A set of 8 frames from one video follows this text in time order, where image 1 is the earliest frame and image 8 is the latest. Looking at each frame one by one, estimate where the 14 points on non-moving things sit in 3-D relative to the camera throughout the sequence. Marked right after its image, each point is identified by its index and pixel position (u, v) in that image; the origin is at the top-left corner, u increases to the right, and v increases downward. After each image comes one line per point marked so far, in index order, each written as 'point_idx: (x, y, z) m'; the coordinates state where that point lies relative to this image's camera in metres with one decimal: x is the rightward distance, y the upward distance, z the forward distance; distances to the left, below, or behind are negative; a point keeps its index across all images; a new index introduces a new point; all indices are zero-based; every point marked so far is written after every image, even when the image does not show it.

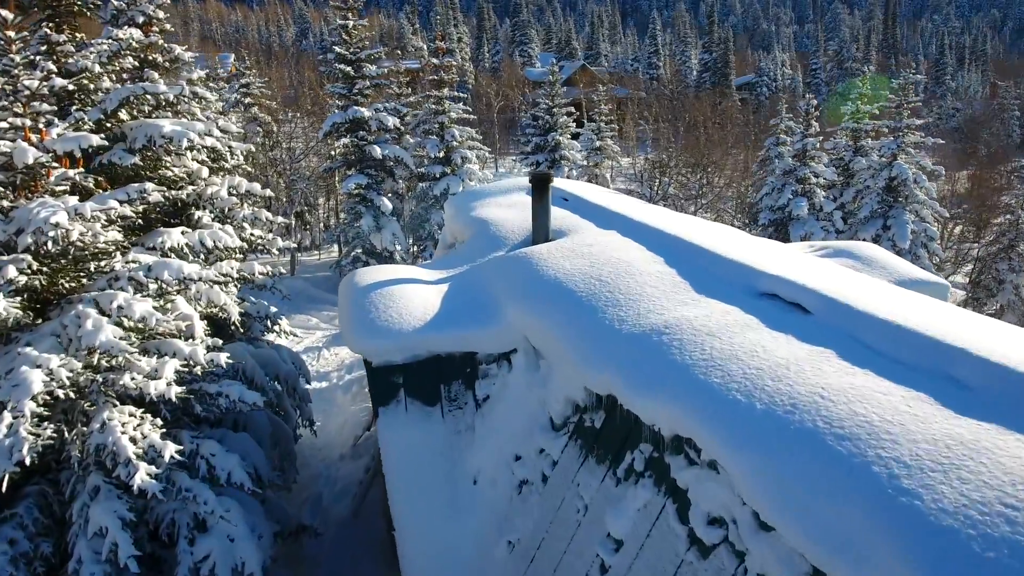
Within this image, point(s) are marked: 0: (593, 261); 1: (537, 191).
0: (+0.9, +0.3, +7.4) m
1: (+0.4, +1.3, +8.9) m
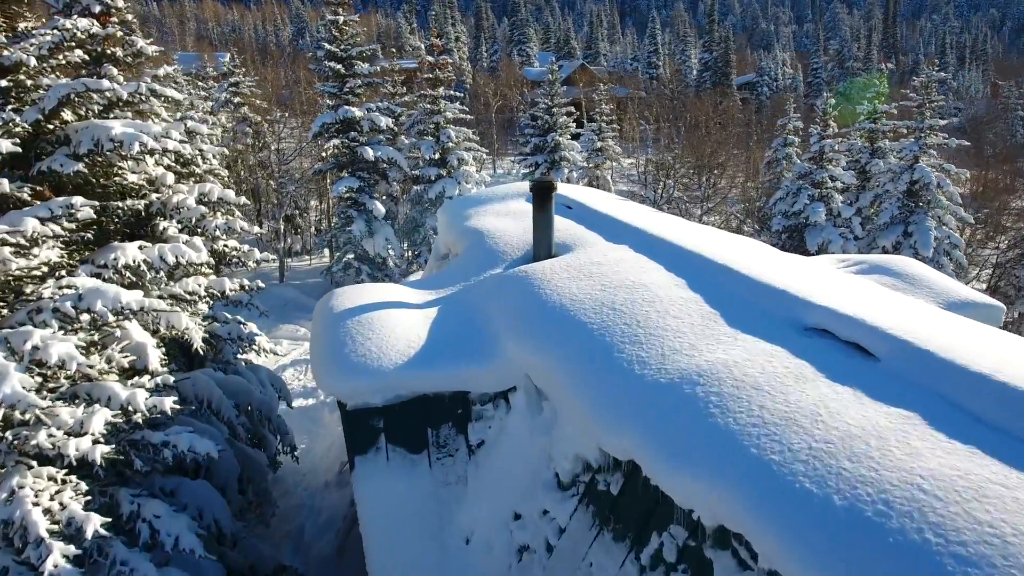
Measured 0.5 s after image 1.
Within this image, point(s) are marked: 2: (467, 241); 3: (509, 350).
0: (+0.9, 0.0, +6.4) m
1: (+0.3, +1.1, +7.9) m
2: (-0.7, +0.7, +9.6) m
3: (0.0, -0.6, +6.0) m
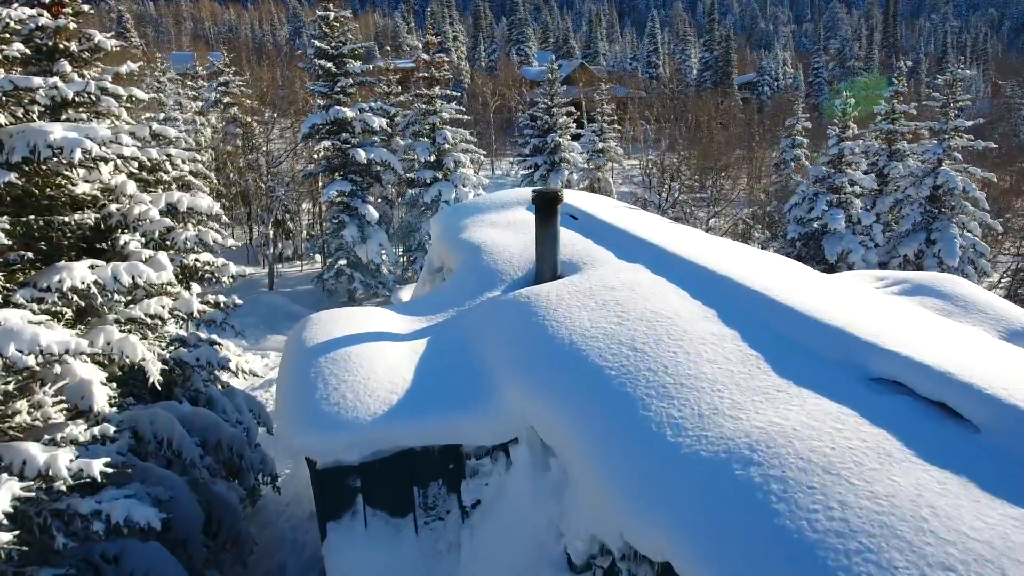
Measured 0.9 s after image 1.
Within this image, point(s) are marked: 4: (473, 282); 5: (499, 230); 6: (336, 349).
0: (+0.9, -0.2, +5.5) m
1: (+0.3, +0.8, +6.9) m
2: (-0.7, +0.4, +8.7) m
3: (0.0, -0.8, +5.1) m
4: (-0.4, +0.1, +7.4) m
5: (-0.2, +0.8, +9.3) m
6: (-1.6, -0.5, +5.8) m
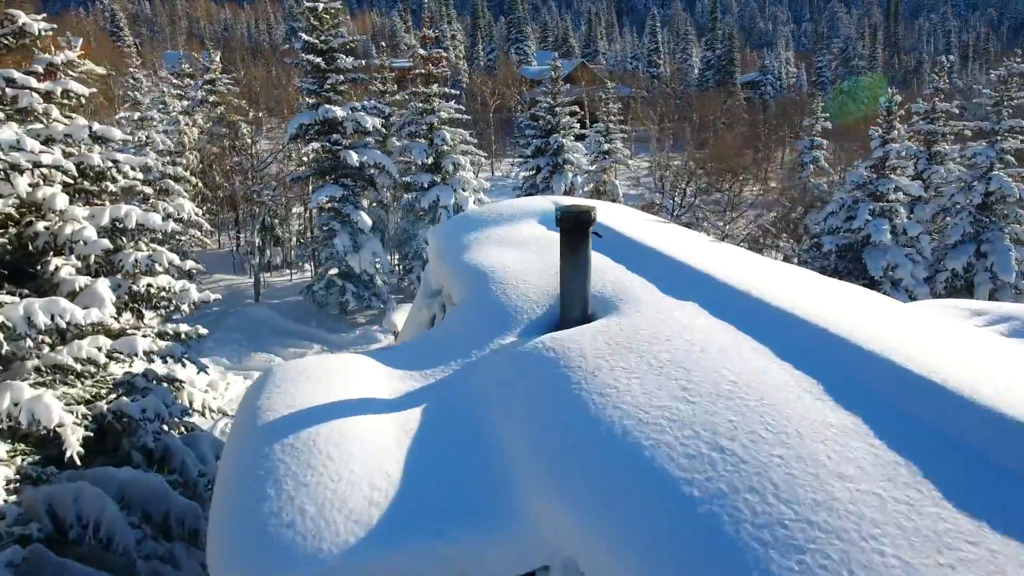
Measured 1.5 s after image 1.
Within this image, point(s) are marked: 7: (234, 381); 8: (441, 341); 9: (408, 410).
0: (+1.1, -0.6, +4.0) m
1: (+0.5, +0.4, +5.4) m
2: (-0.5, +0.1, +7.2) m
3: (+0.1, -1.2, +3.6) m
4: (-0.3, -0.3, +5.9) m
5: (0.0, +0.5, +7.8) m
6: (-1.4, -0.9, +4.3) m
7: (-7.2, -2.5, +16.7) m
8: (-0.7, -0.5, +5.9) m
9: (-0.8, -0.9, +4.7) m
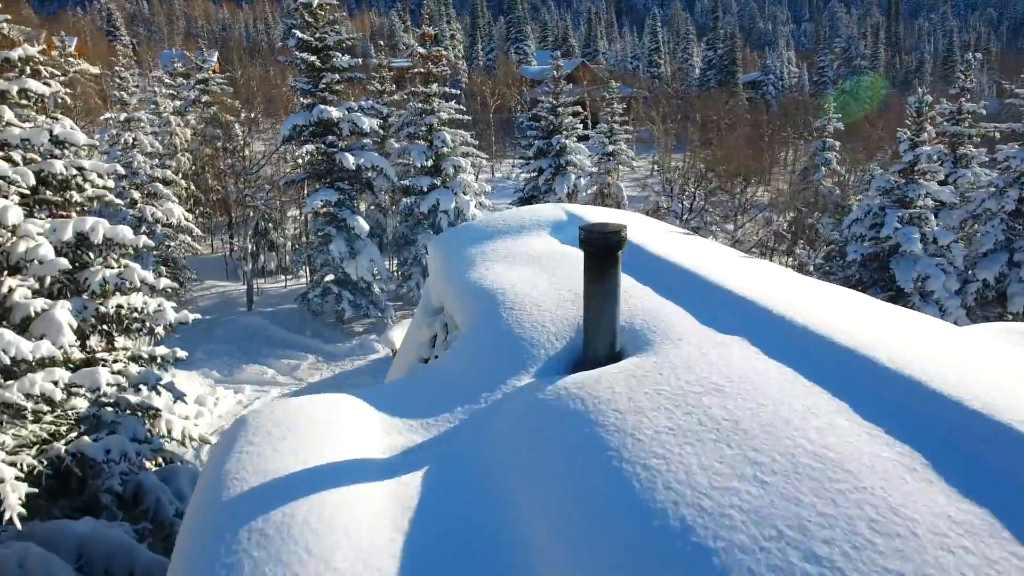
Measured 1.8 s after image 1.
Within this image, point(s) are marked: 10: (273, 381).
0: (+1.2, -0.8, +3.2) m
1: (+0.6, +0.2, +4.6) m
2: (-0.4, -0.2, +6.4) m
3: (+0.3, -1.5, +2.8) m
4: (-0.2, -0.5, +5.1) m
5: (+0.1, +0.2, +7.0) m
6: (-1.3, -1.2, +3.5) m
7: (-7.1, -2.7, +15.9) m
8: (-0.5, -0.7, +5.1) m
9: (-0.6, -1.1, +3.9) m
10: (-6.4, -2.5, +17.1) m
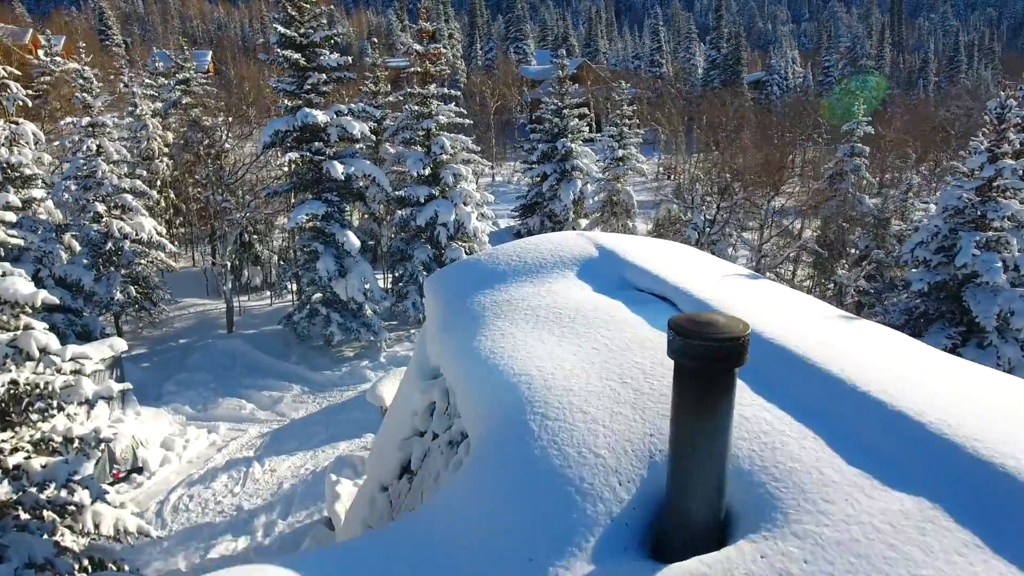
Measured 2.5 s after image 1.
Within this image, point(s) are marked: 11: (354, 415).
0: (+1.4, -1.4, +1.4) m
1: (+0.8, -0.4, +2.9) m
2: (-0.2, -0.8, +4.6) m
3: (+0.5, -2.1, +1.0) m
4: (0.0, -1.1, +3.4) m
5: (+0.3, -0.4, +5.2) m
6: (-1.1, -1.8, +1.7) m
7: (-7.0, -3.3, +14.1) m
8: (-0.3, -1.3, +3.4) m
9: (-0.4, -1.7, +2.1) m
10: (-6.2, -3.1, +15.3) m
11: (-3.8, -3.0, +15.4) m
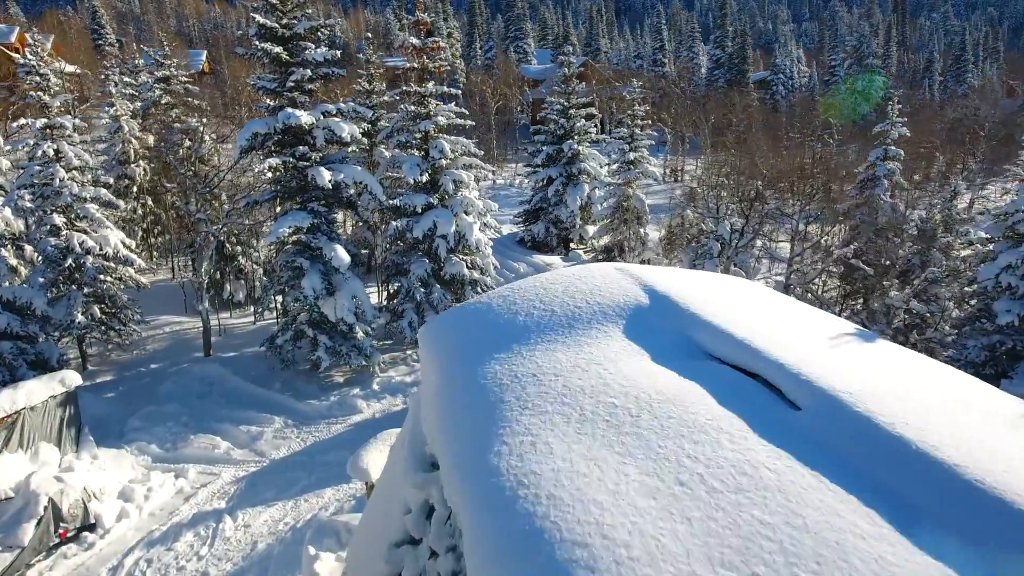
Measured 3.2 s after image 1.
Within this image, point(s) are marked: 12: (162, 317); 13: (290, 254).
0: (+1.6, -1.9, -0.3) m
1: (+1.0, -0.9, +1.1) m
2: (0.0, -1.3, +2.9) m
3: (+0.7, -2.5, -0.8) m
4: (+0.2, -1.6, +1.6) m
5: (+0.5, -0.9, +3.5) m
6: (-0.9, -2.2, -0.1) m
7: (-6.8, -3.8, +12.3) m
8: (-0.1, -1.8, +1.6) m
9: (-0.2, -2.2, +0.4) m
10: (-6.0, -3.6, +13.5) m
11: (-3.6, -3.5, +13.6) m
12: (-10.6, -0.9, +19.5) m
13: (-5.4, +0.8, +15.7) m
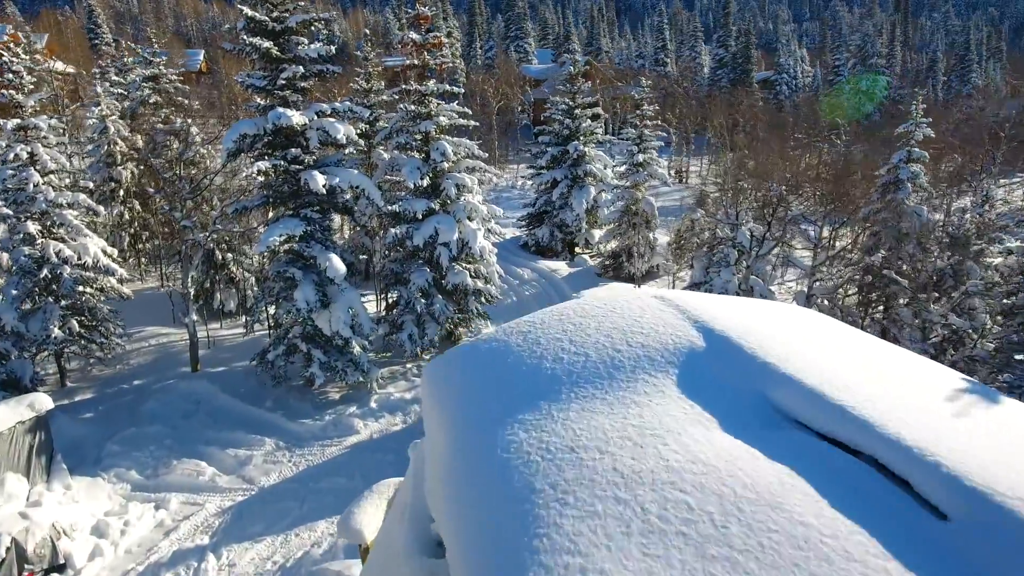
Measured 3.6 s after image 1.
0: (+1.8, -2.2, -1.3) m
1: (+1.2, -1.2, +0.1) m
2: (+0.2, -1.5, +1.9) m
3: (+0.8, -2.8, -1.8) m
4: (+0.4, -1.9, +0.6) m
5: (+0.6, -1.1, +2.5) m
6: (-0.7, -2.5, -1.1) m
7: (-6.6, -4.1, +11.3) m
8: (0.0, -2.1, +0.6) m
9: (-0.1, -2.5, -0.6) m
10: (-5.8, -3.8, +12.5) m
11: (-3.4, -3.8, +12.6) m
12: (-10.4, -1.1, +18.5) m
13: (-5.3, +0.5, +14.7) m
